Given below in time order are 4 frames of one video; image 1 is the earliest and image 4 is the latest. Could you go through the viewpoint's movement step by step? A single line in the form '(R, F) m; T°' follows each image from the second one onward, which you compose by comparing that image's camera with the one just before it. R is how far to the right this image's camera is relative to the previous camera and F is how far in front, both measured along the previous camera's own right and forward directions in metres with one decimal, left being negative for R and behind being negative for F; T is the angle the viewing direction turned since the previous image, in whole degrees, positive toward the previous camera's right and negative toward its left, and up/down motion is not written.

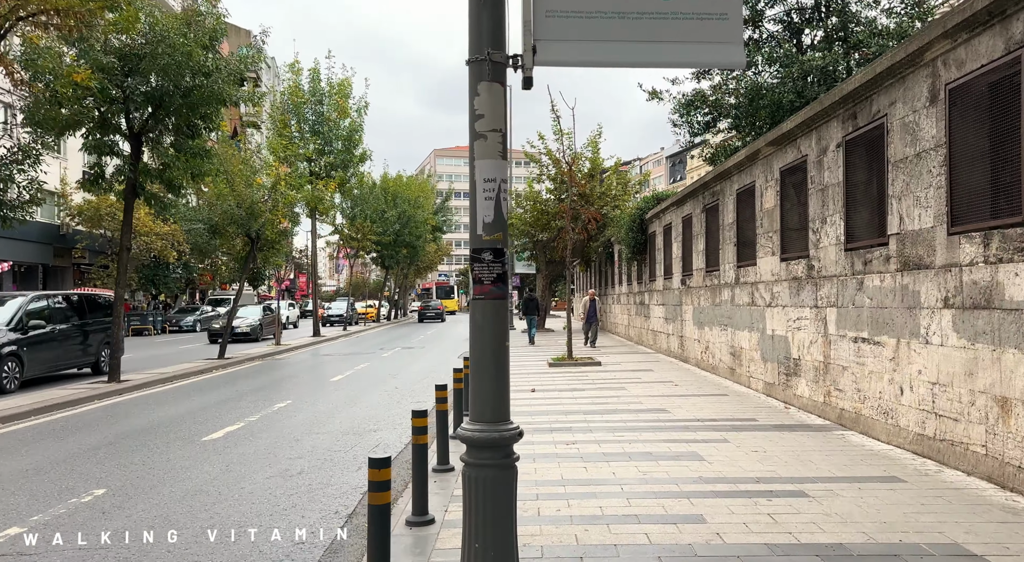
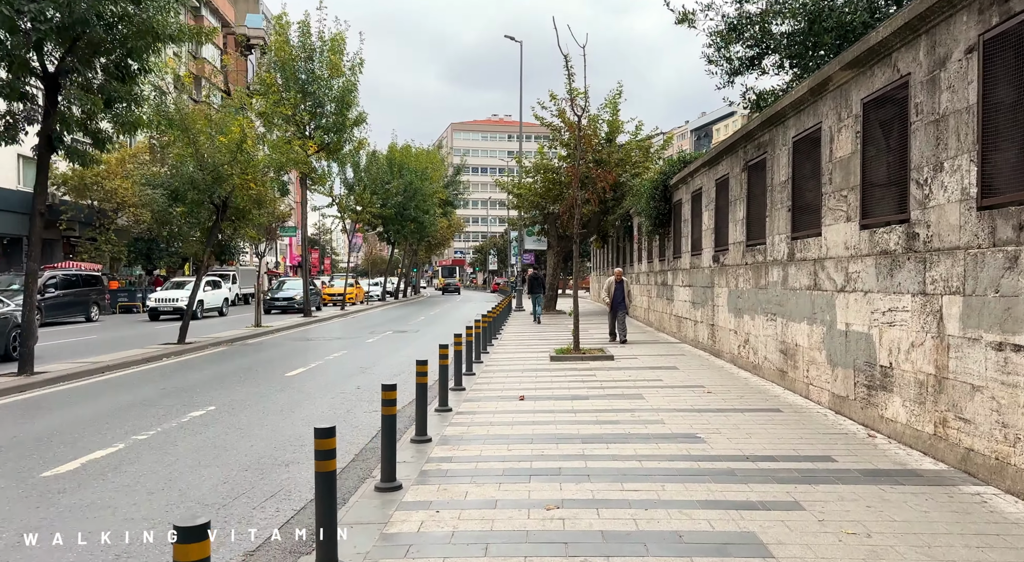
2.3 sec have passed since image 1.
(+0.4, +2.8) m; -1°
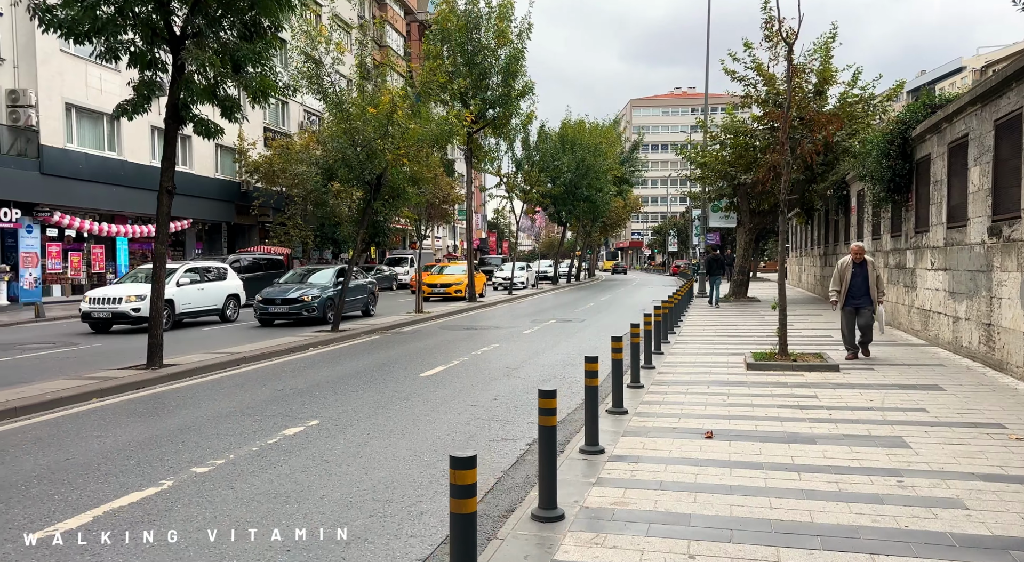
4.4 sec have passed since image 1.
(0.0, +2.7) m; -13°
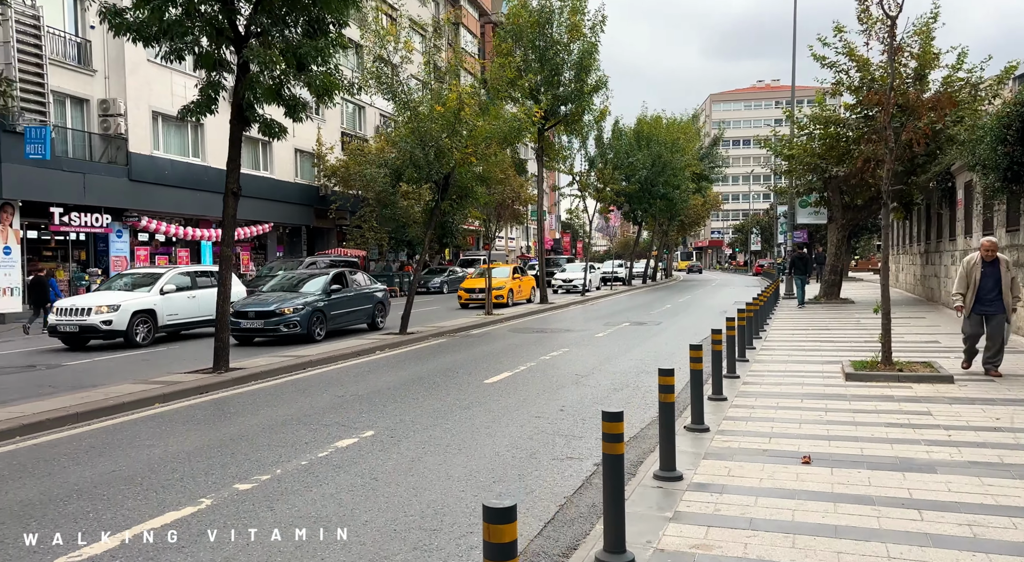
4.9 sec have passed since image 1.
(+0.1, +0.7) m; -5°
